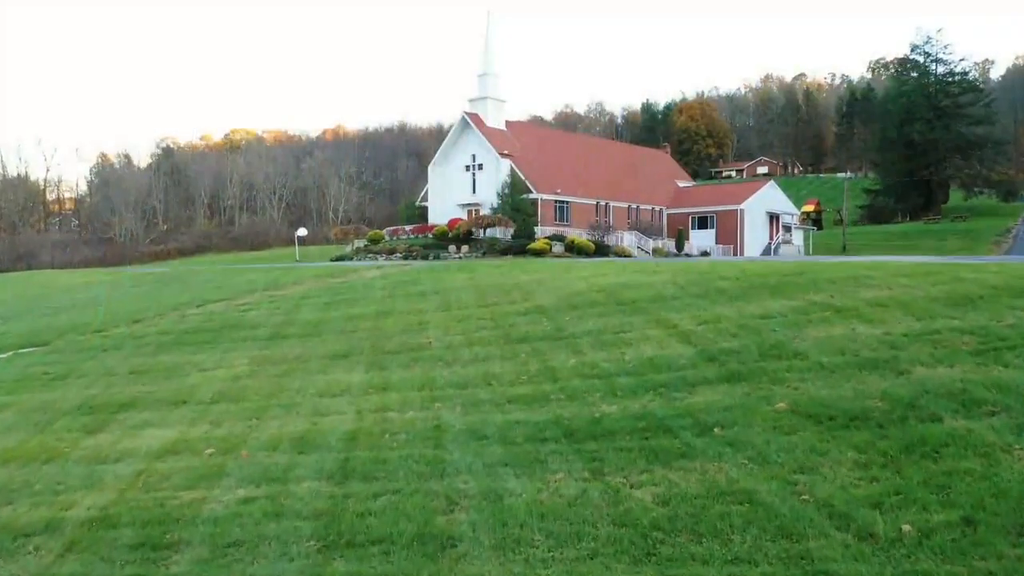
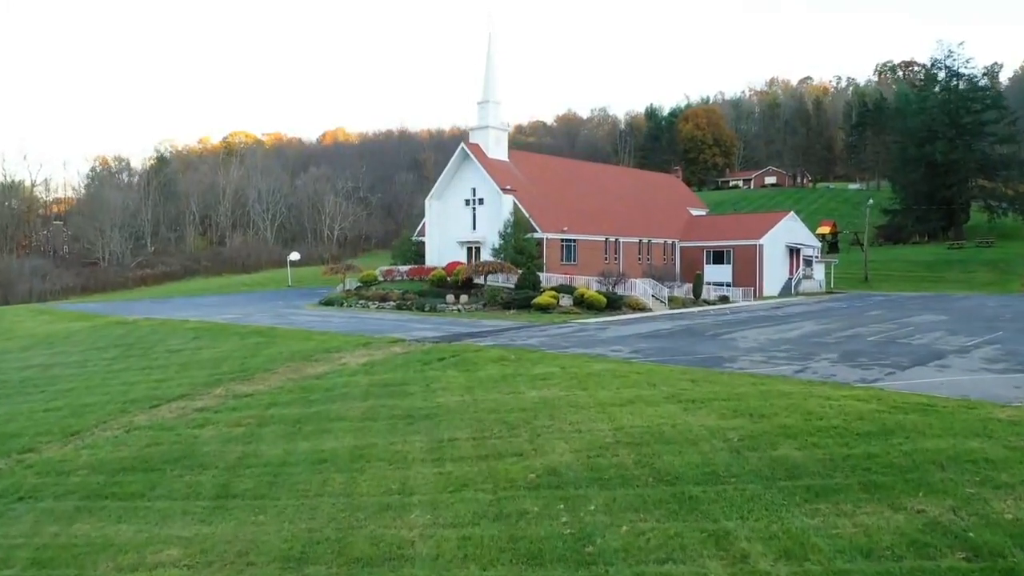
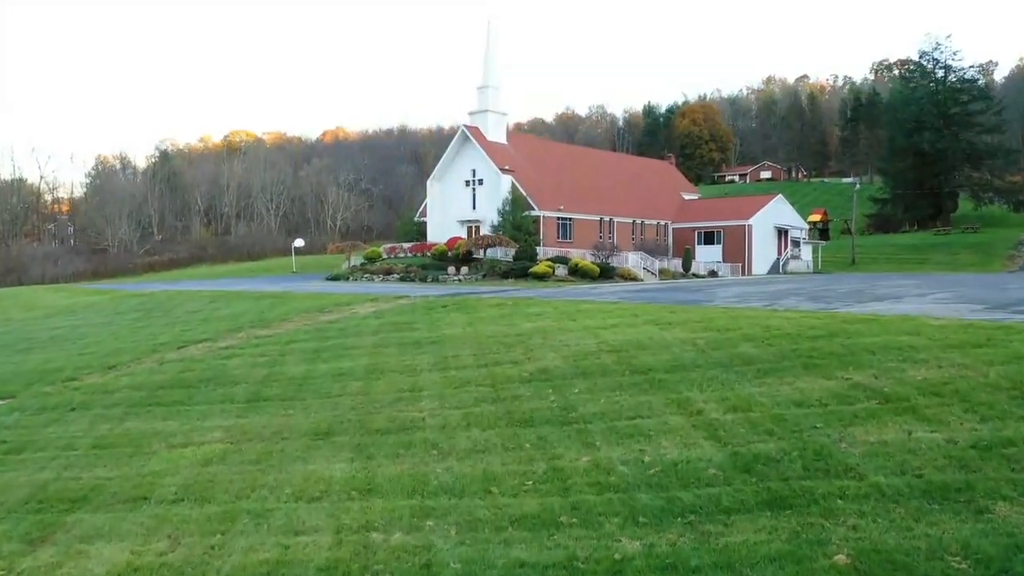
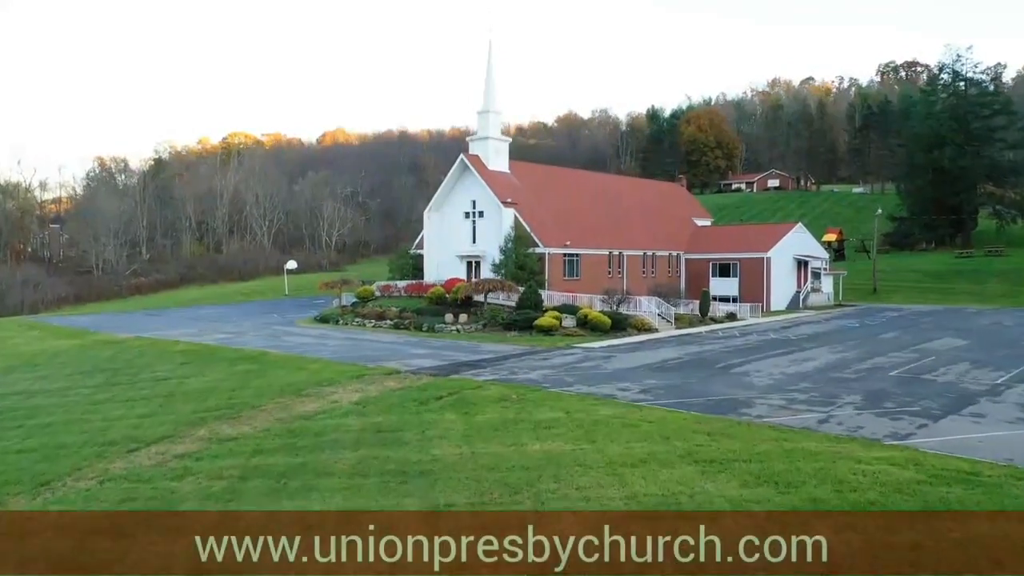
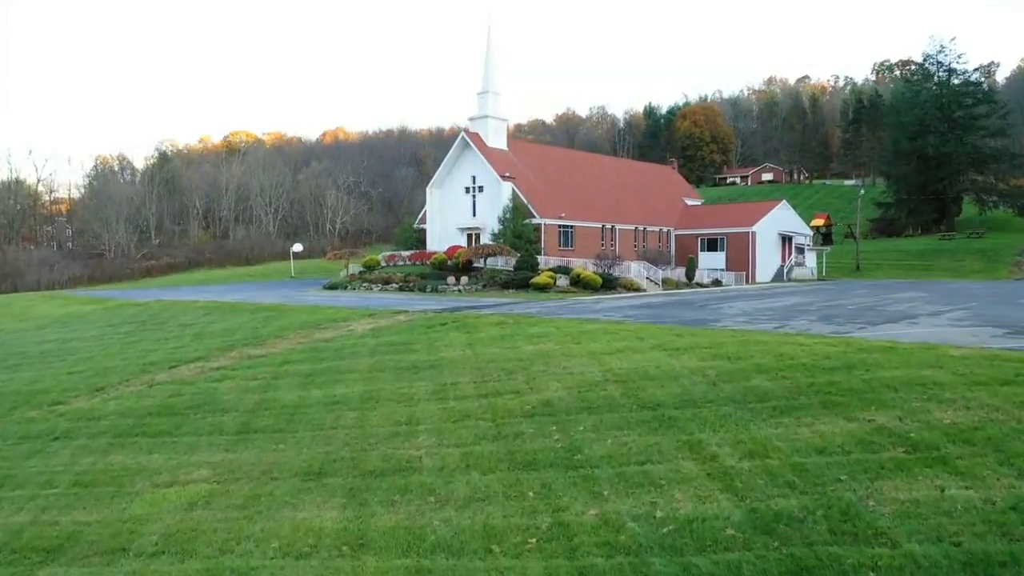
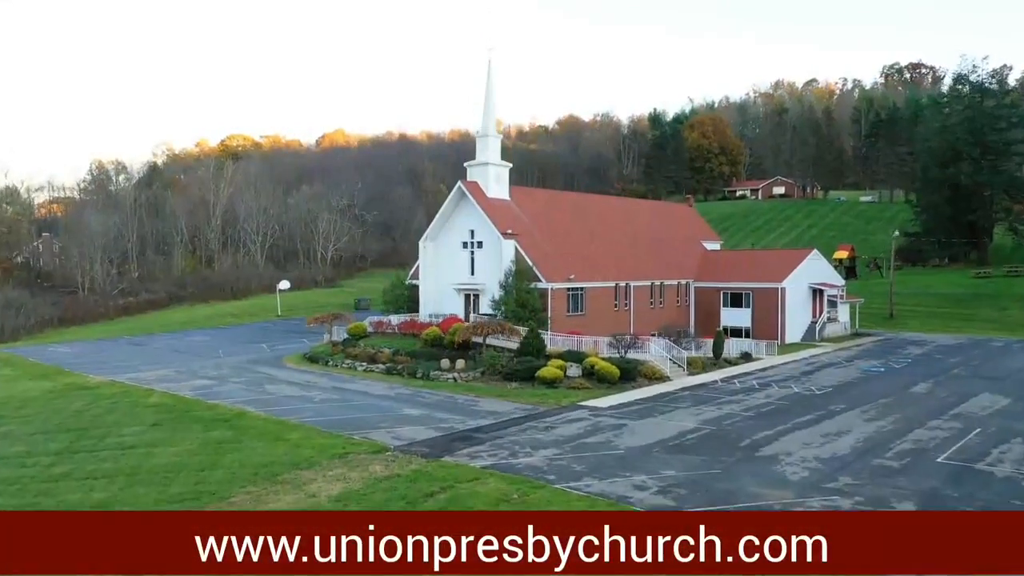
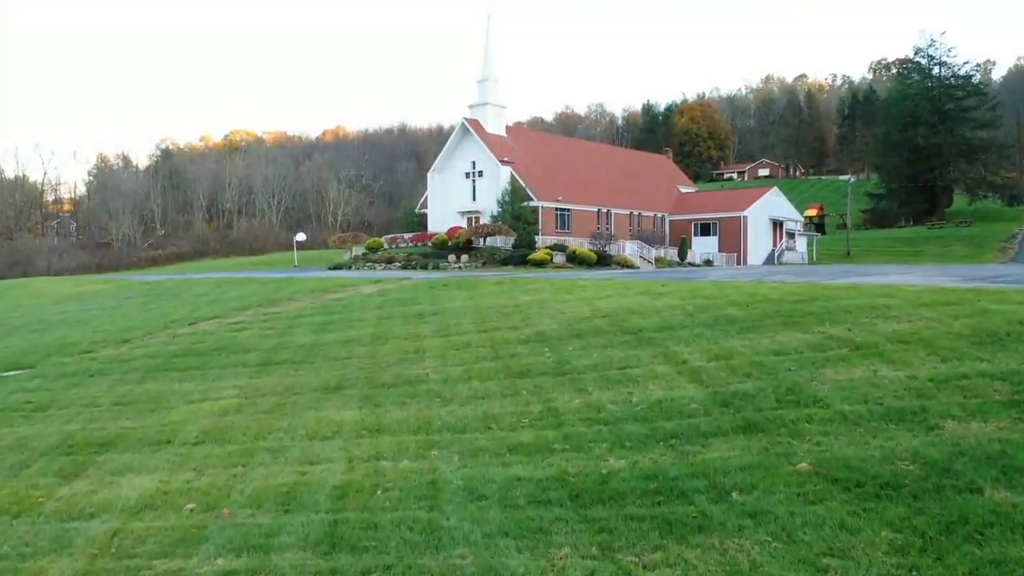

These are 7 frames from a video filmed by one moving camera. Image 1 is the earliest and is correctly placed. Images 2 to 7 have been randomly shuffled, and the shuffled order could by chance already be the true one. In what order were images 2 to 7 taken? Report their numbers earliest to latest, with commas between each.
7, 3, 5, 2, 4, 6
